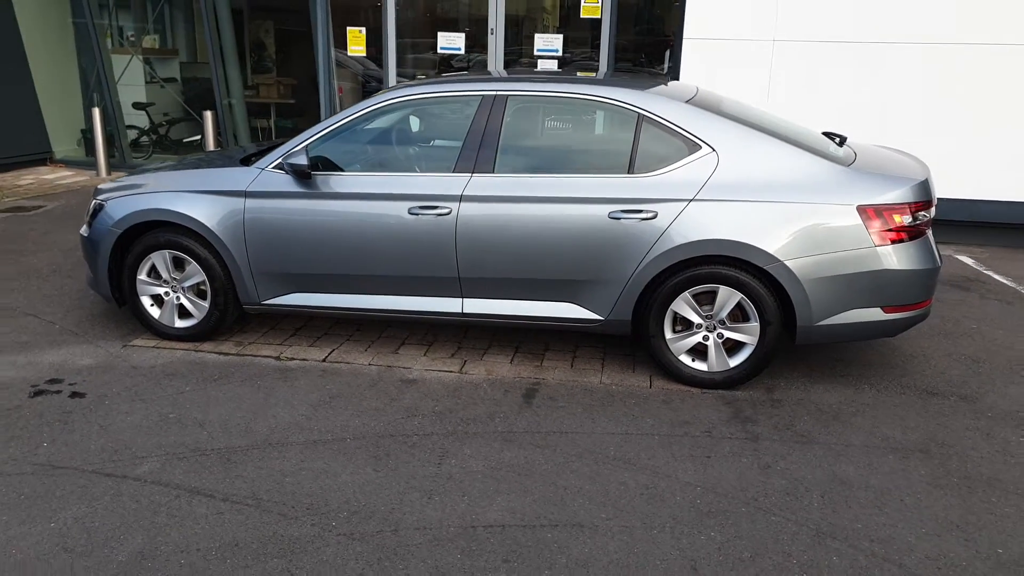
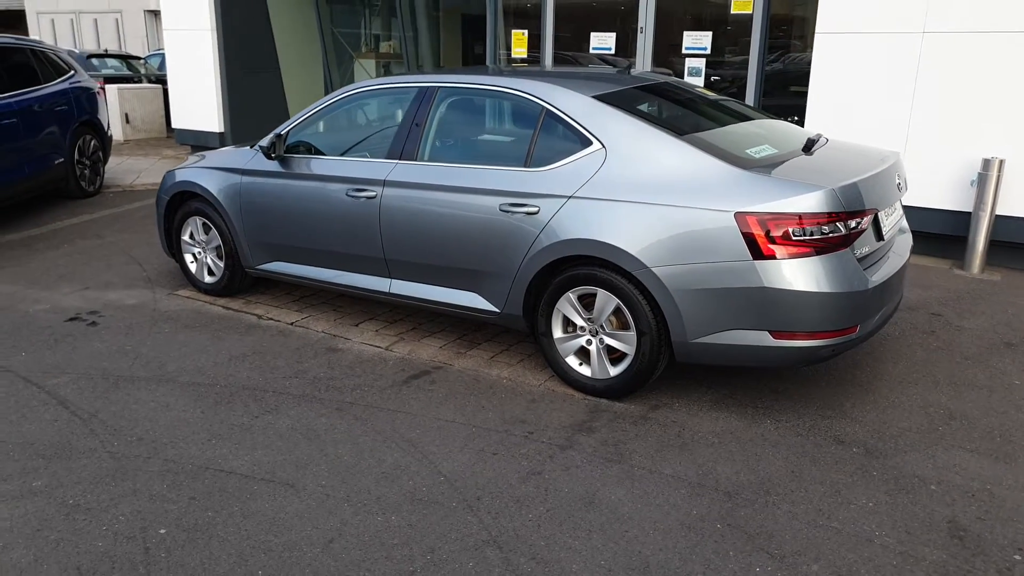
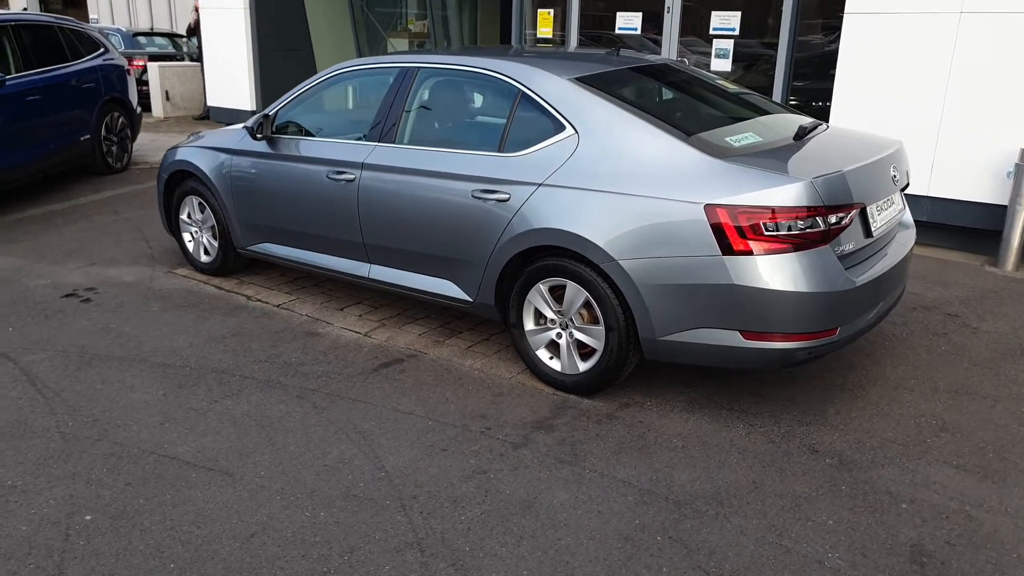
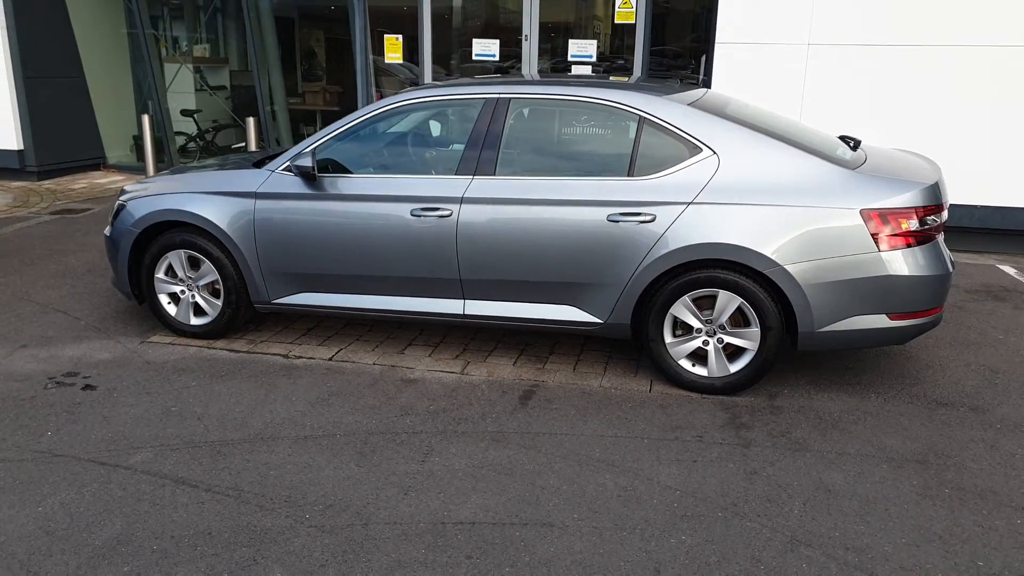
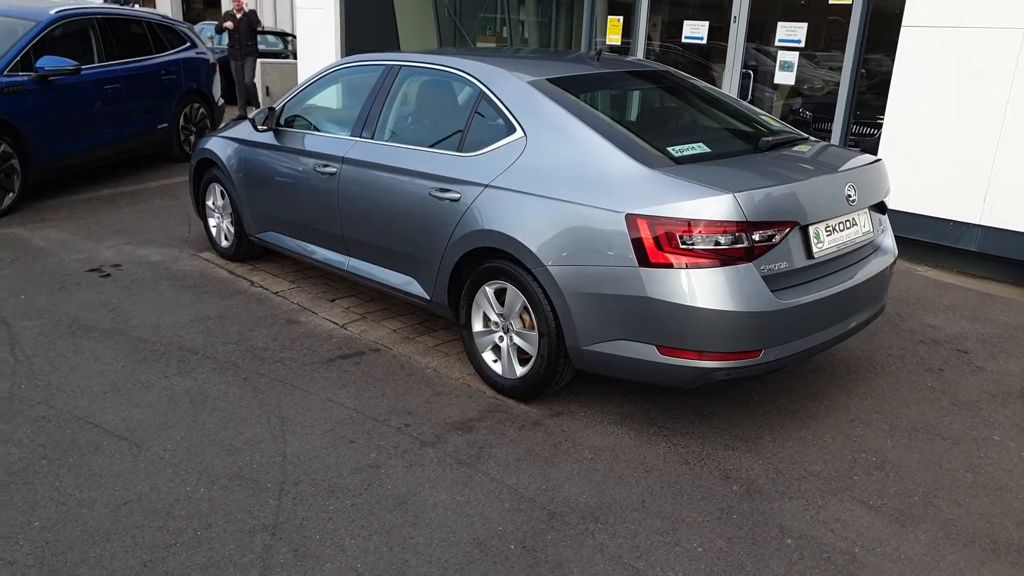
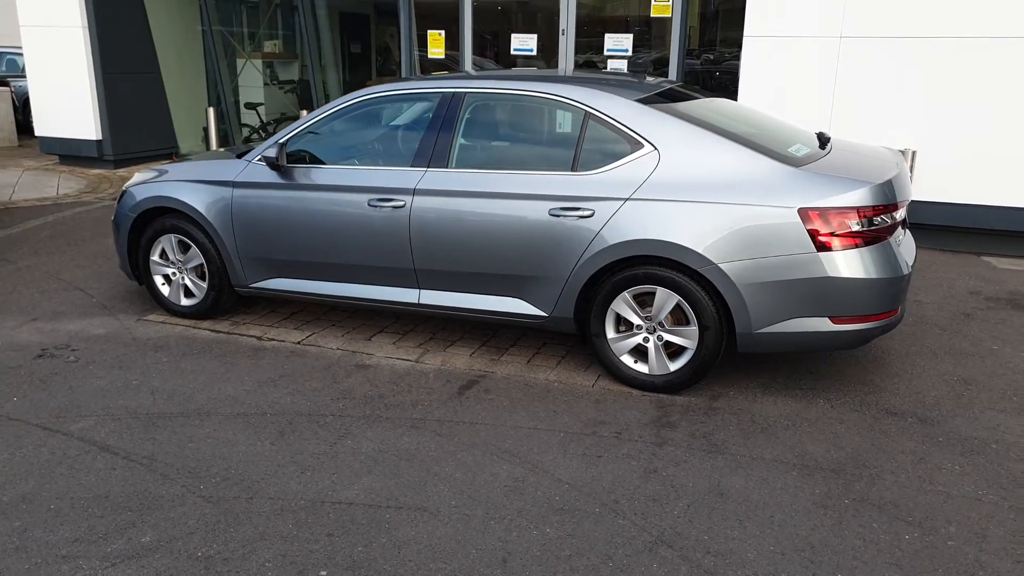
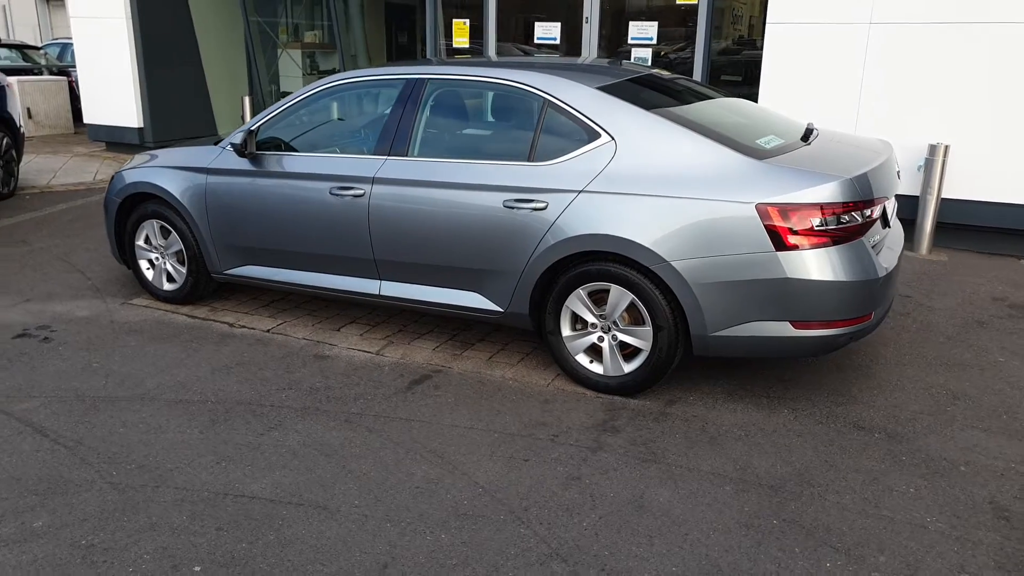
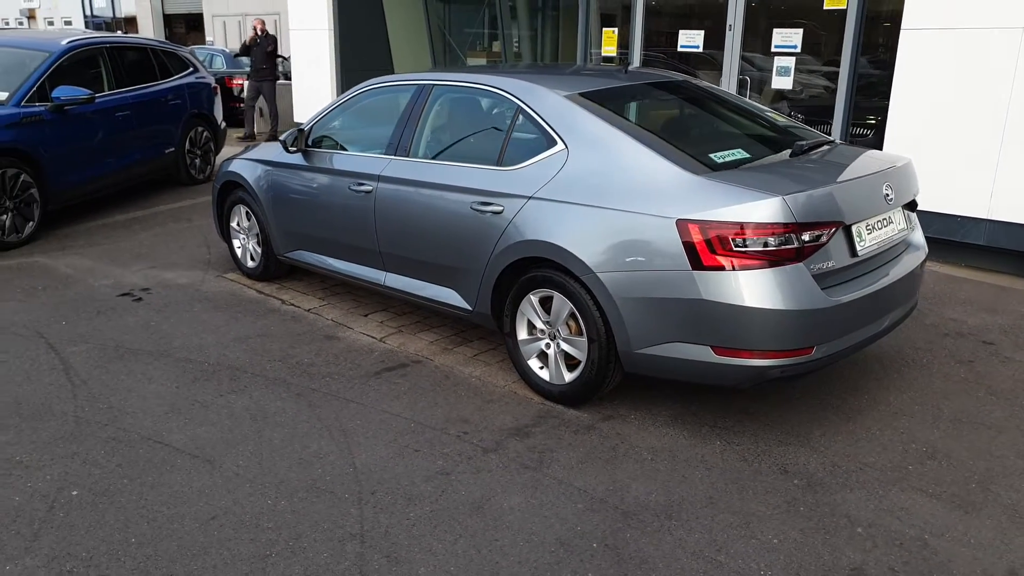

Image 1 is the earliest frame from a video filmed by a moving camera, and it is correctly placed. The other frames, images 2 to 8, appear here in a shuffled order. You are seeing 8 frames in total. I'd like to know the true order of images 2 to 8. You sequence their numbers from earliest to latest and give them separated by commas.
4, 6, 7, 2, 3, 8, 5
